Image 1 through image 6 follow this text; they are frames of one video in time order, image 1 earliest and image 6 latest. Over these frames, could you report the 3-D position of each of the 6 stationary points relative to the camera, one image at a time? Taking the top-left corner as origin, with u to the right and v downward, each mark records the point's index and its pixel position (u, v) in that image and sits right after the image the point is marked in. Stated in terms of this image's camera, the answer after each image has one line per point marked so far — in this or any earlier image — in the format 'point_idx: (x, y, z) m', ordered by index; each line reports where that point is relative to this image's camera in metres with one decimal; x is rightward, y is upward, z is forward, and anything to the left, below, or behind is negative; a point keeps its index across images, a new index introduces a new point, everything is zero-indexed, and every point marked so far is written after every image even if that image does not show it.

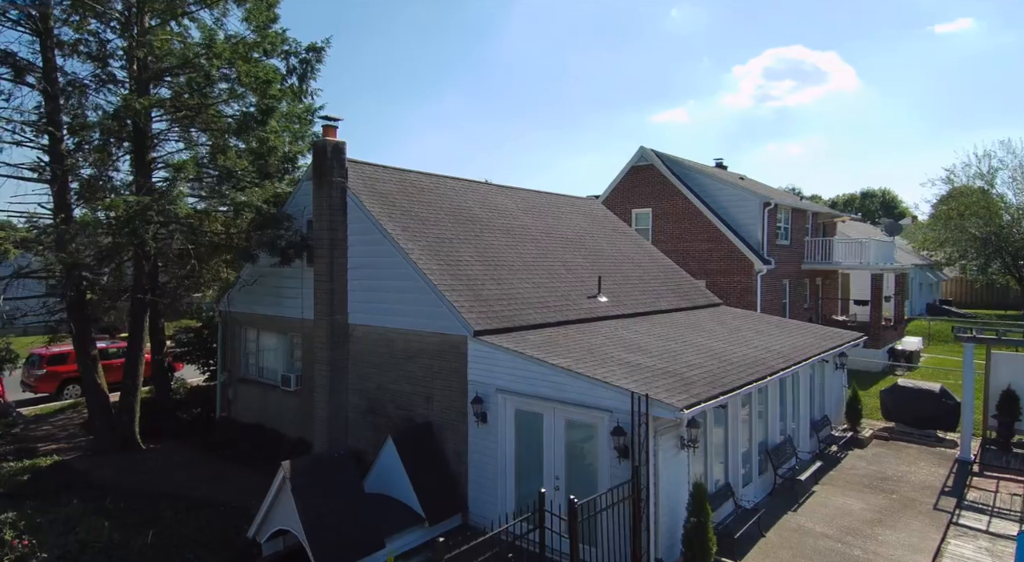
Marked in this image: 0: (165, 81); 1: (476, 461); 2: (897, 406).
0: (-7.3, +4.2, +14.3) m
1: (-0.6, -2.8, +10.5) m
2: (+9.5, -3.1, +16.7) m
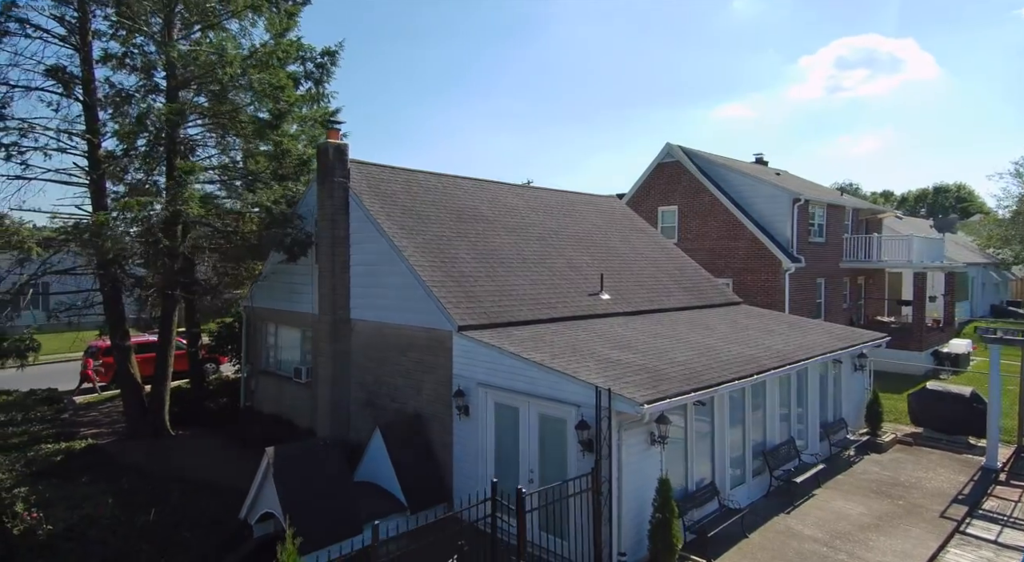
0: (-7.2, +4.3, +15.2) m
1: (-0.8, -2.8, +10.8) m
2: (+9.8, -3.1, +16.0) m
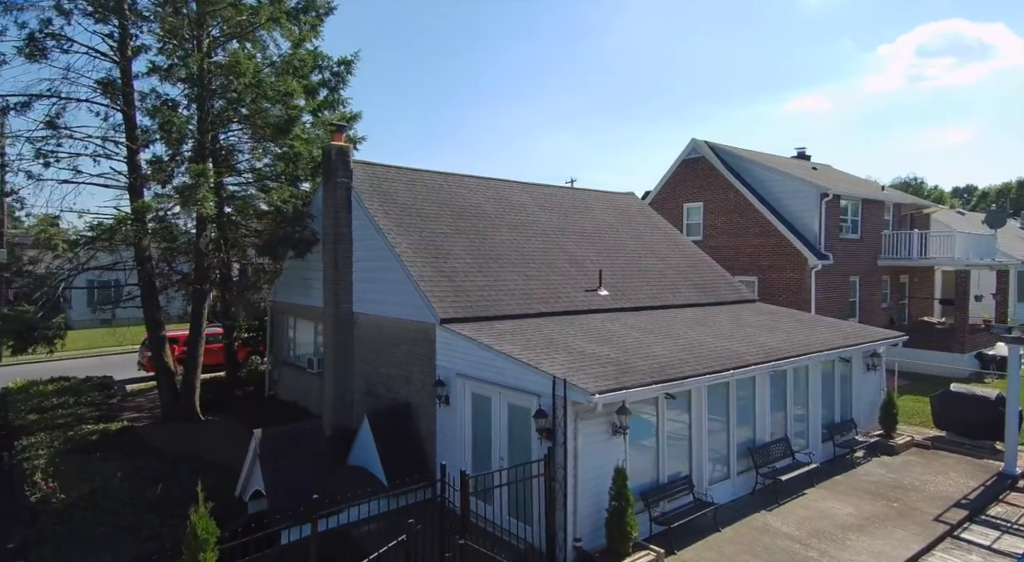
0: (-7.1, +4.4, +16.3) m
1: (-1.2, -2.7, +11.3) m
2: (+9.9, -3.0, +15.4) m
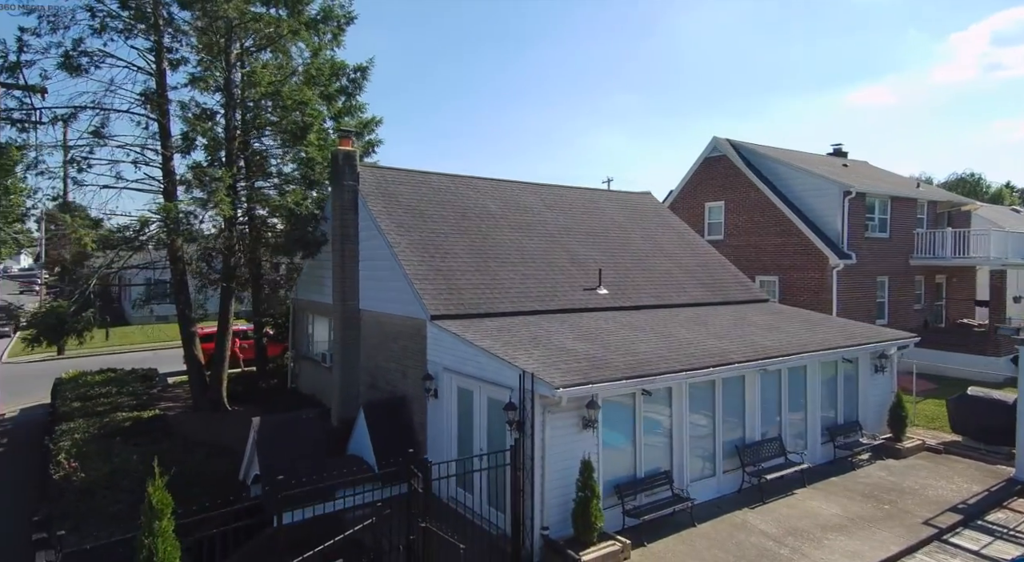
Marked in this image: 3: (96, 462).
0: (-6.8, +4.5, +17.3) m
1: (-1.4, -2.6, +11.8) m
2: (+9.9, -3.0, +14.9) m
3: (-7.4, -3.2, +12.0) m
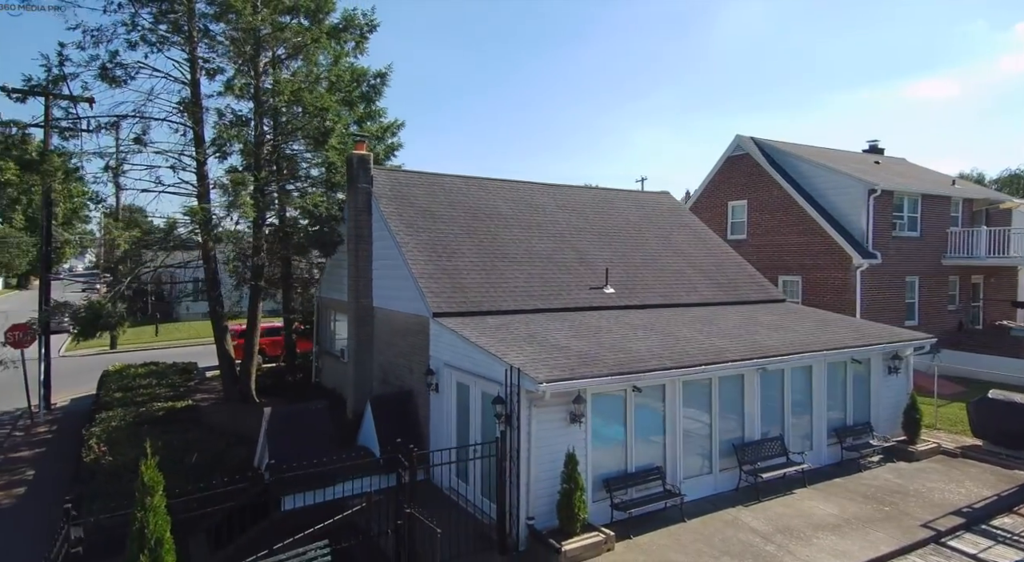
0: (-6.4, +4.5, +18.1) m
1: (-1.4, -2.6, +12.2) m
2: (+10.1, -3.0, +14.5) m
3: (-7.4, -3.2, +12.9) m
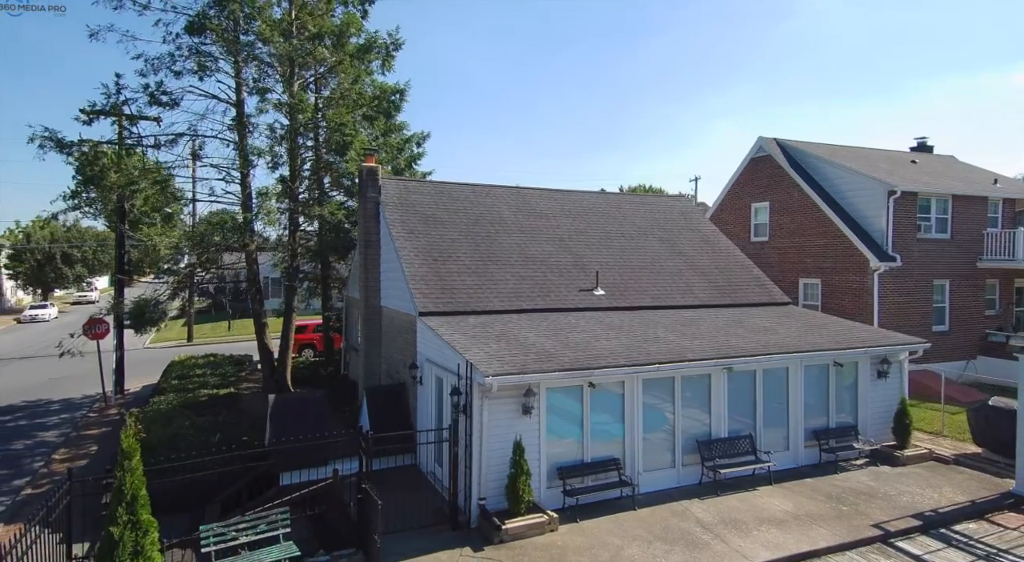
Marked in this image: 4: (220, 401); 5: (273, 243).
0: (-6.1, +4.5, +19.8) m
1: (-1.9, -2.6, +13.4) m
2: (+9.9, -3.1, +14.3) m
3: (-7.7, -3.2, +14.8) m
4: (-7.9, -3.2, +18.0) m
5: (-6.9, +1.1, +18.9) m
